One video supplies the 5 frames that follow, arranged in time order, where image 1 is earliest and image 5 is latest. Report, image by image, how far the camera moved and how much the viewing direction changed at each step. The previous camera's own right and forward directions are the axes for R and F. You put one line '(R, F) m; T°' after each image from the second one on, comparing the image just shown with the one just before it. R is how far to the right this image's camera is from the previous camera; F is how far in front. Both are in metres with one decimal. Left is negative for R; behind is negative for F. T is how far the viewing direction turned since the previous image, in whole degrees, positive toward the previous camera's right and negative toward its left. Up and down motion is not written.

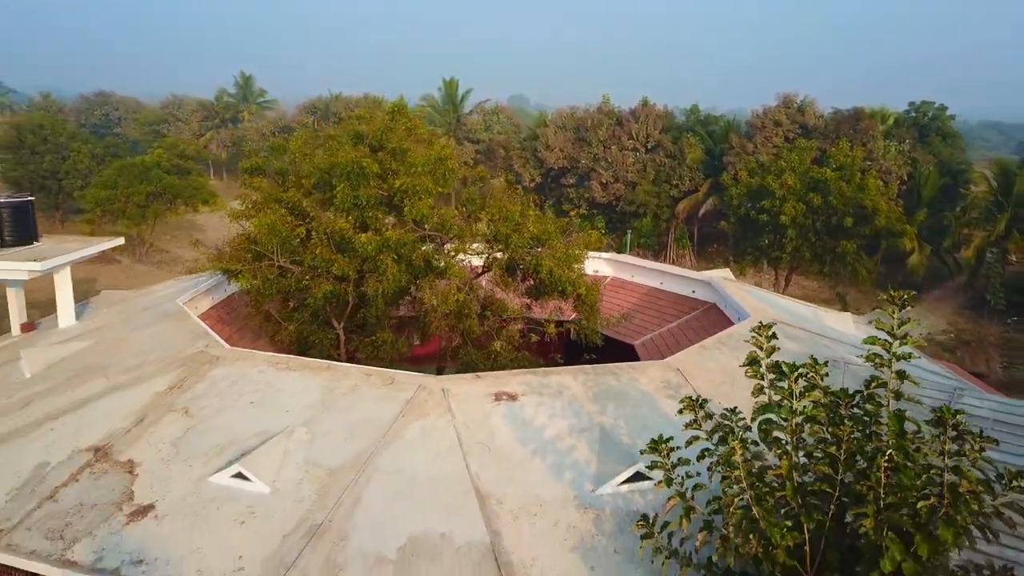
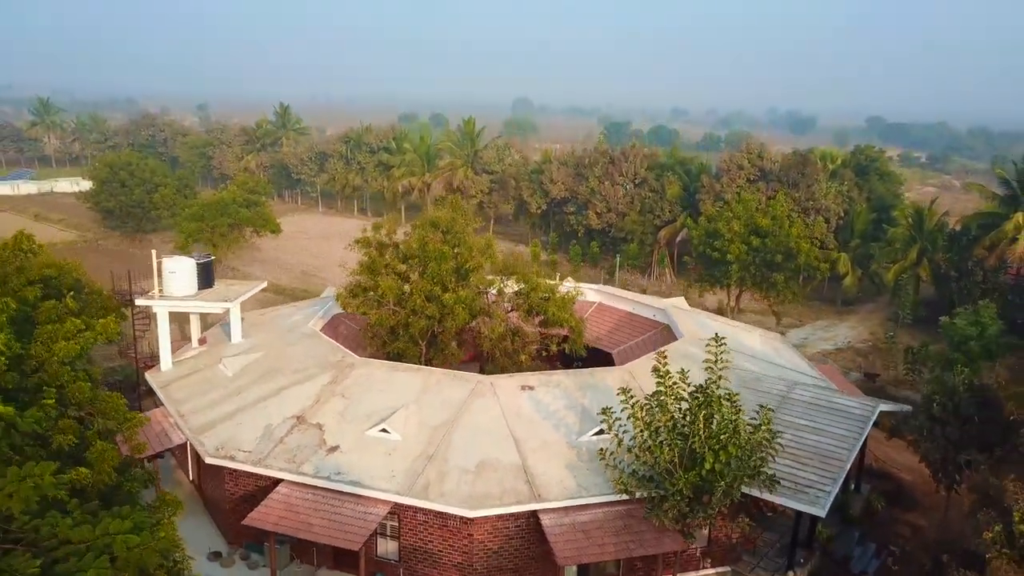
(-0.2, -5.4) m; 0°
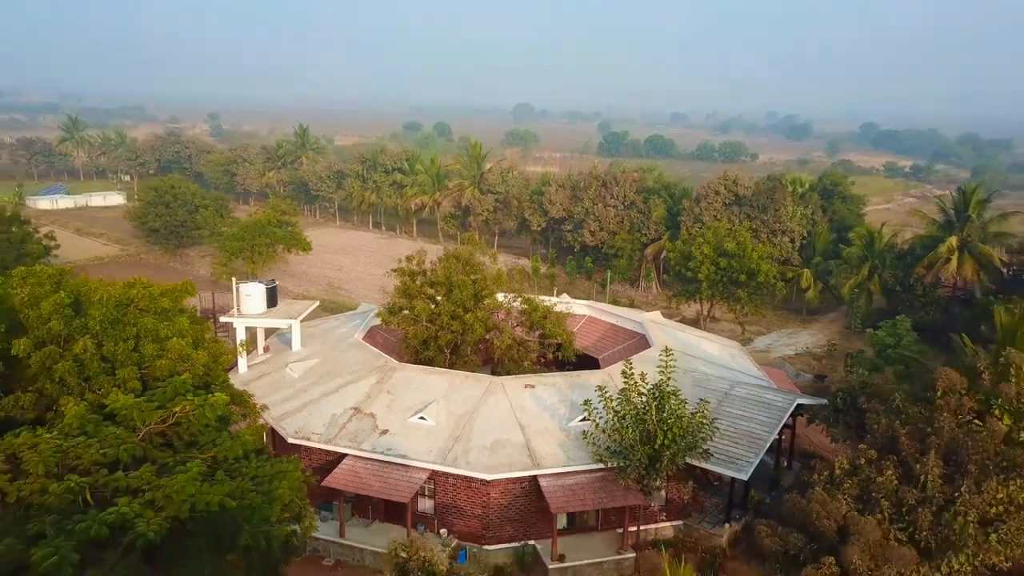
(-0.1, -4.0) m; 0°
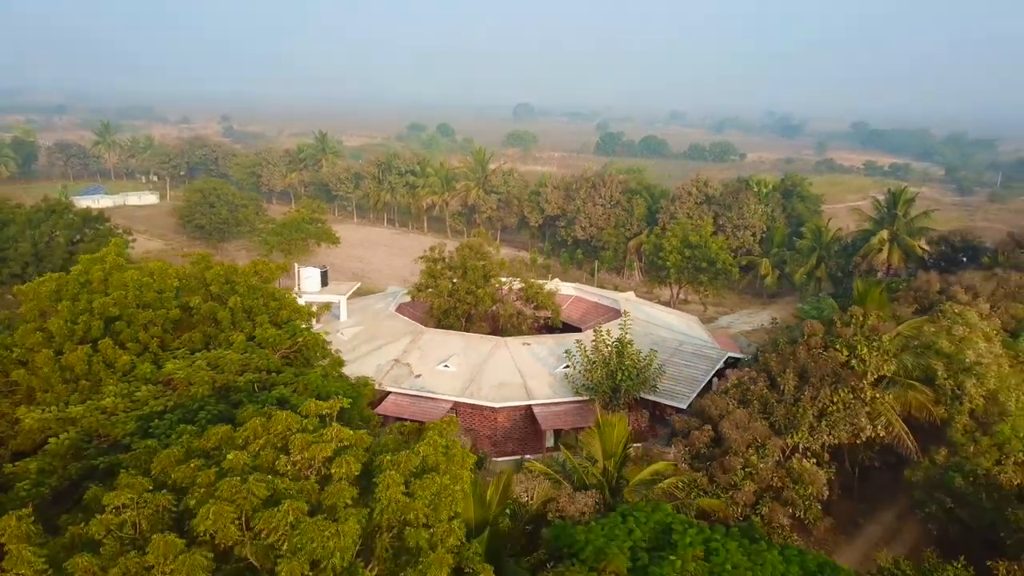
(0.0, -5.3) m; 0°
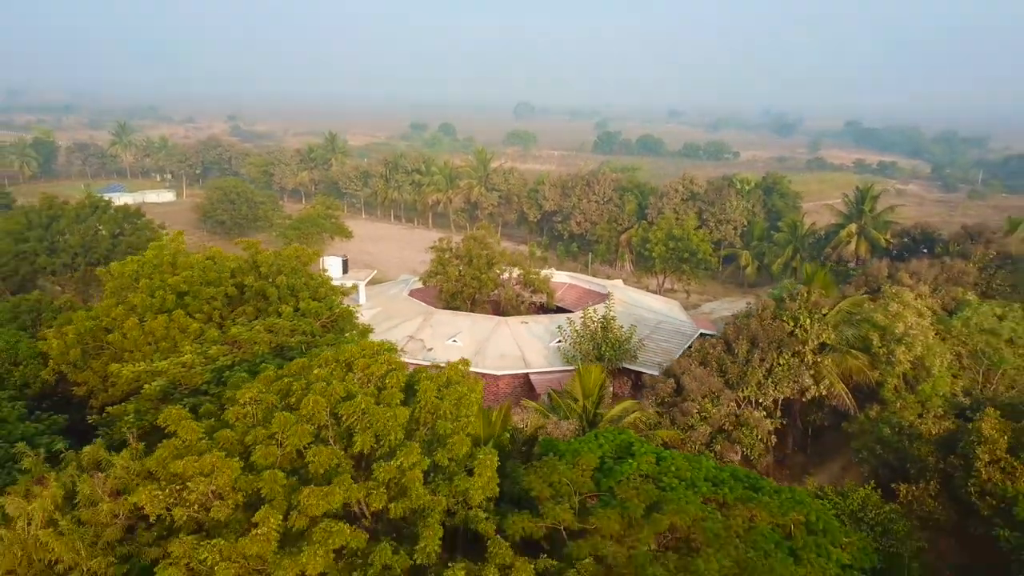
(0.0, -3.1) m; 0°
